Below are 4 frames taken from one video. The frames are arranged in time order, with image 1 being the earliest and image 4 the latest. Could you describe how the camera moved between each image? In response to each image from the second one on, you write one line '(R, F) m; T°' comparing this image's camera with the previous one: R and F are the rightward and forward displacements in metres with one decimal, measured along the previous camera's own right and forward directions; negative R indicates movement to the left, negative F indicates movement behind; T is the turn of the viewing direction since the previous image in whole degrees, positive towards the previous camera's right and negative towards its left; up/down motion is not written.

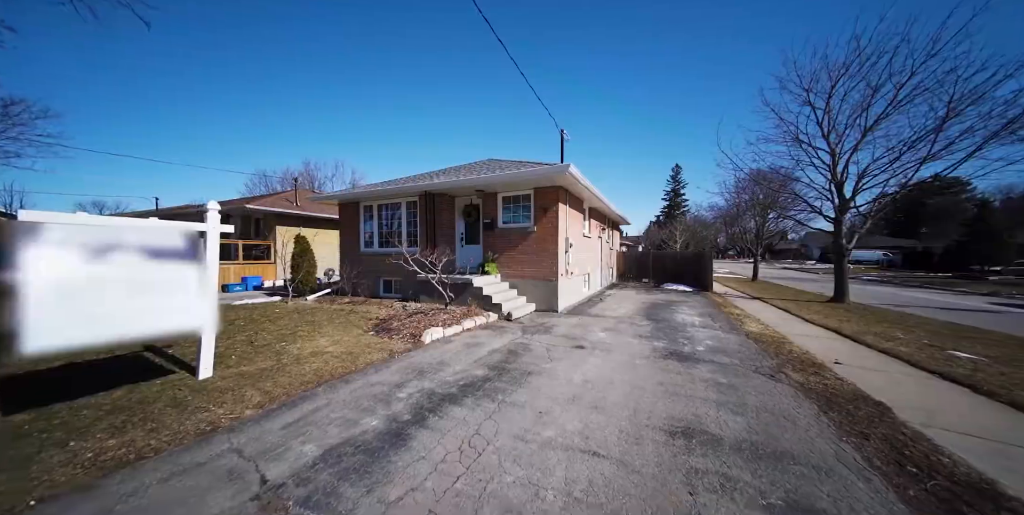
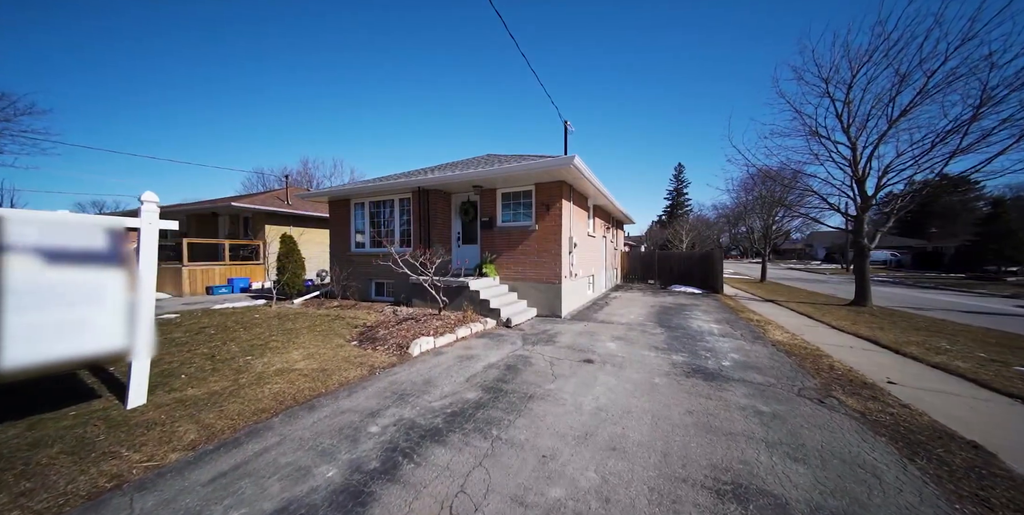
(0.0, +0.7) m; 0°
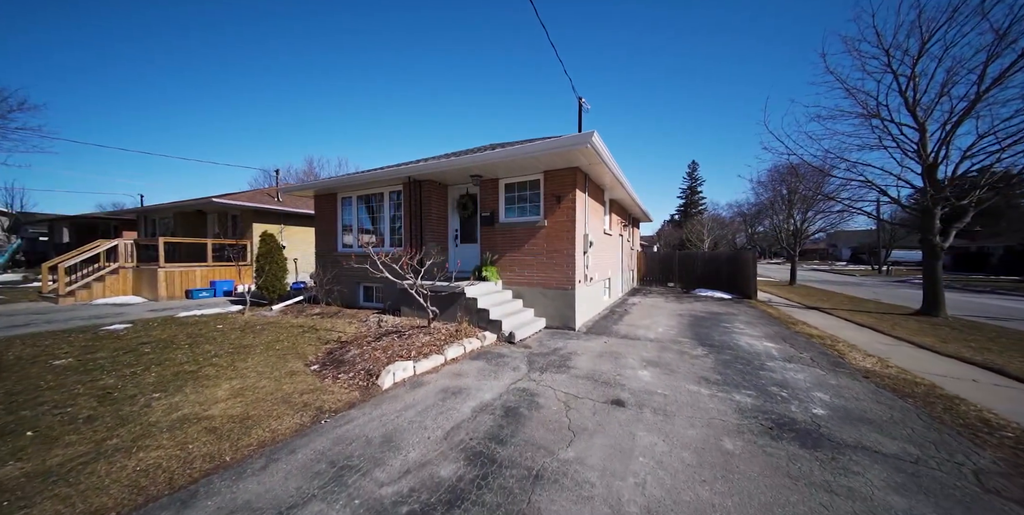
(+0.1, +1.4) m; -1°
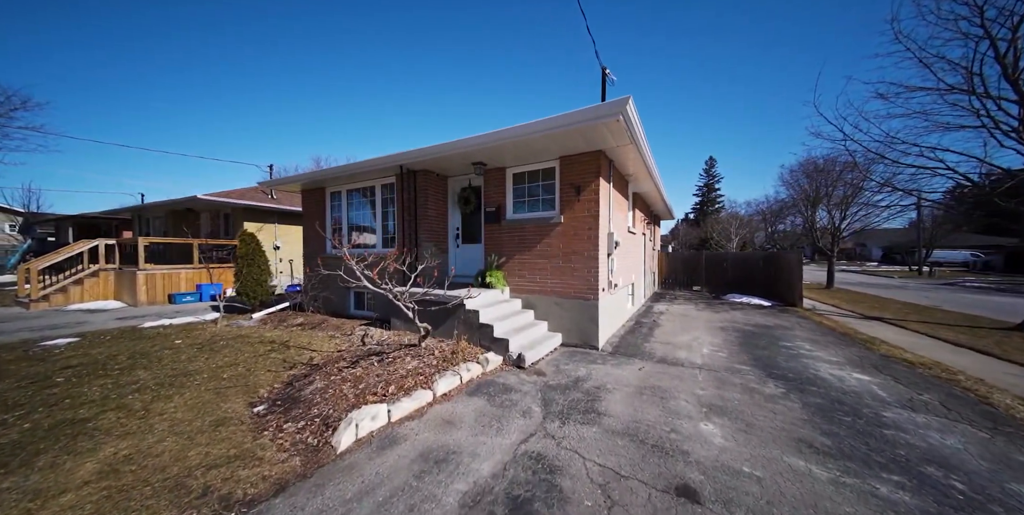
(0.0, +1.3) m; -2°
